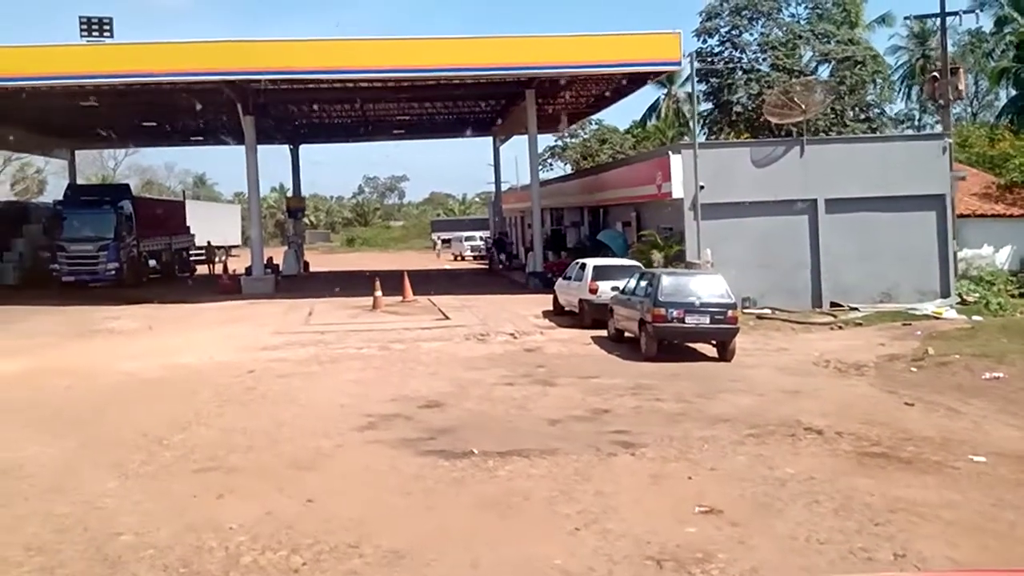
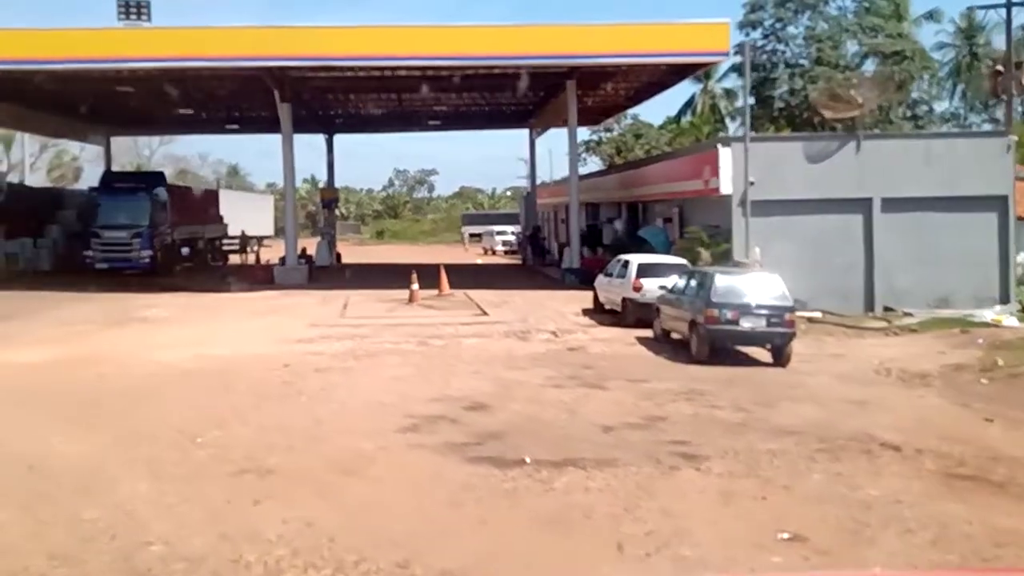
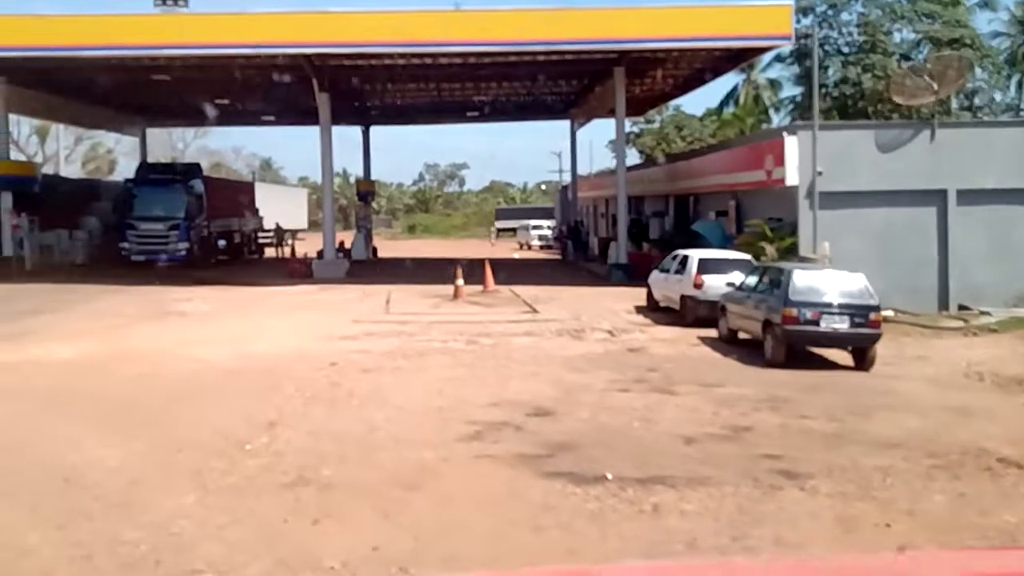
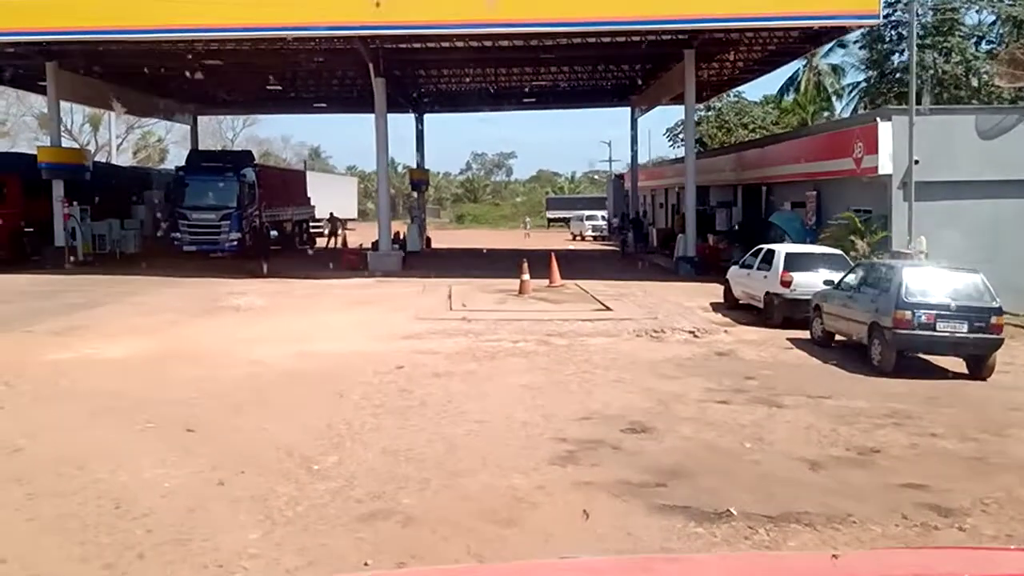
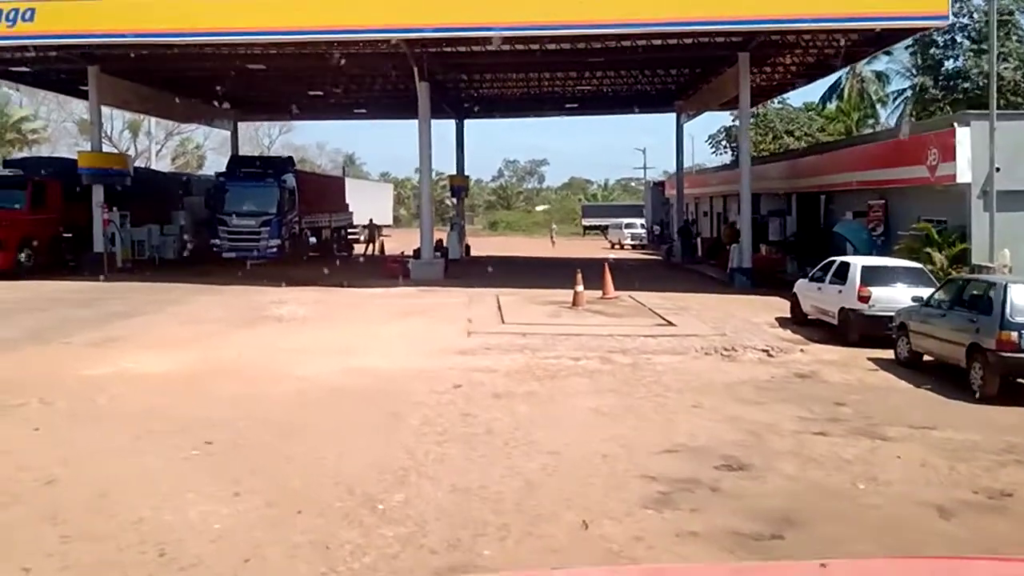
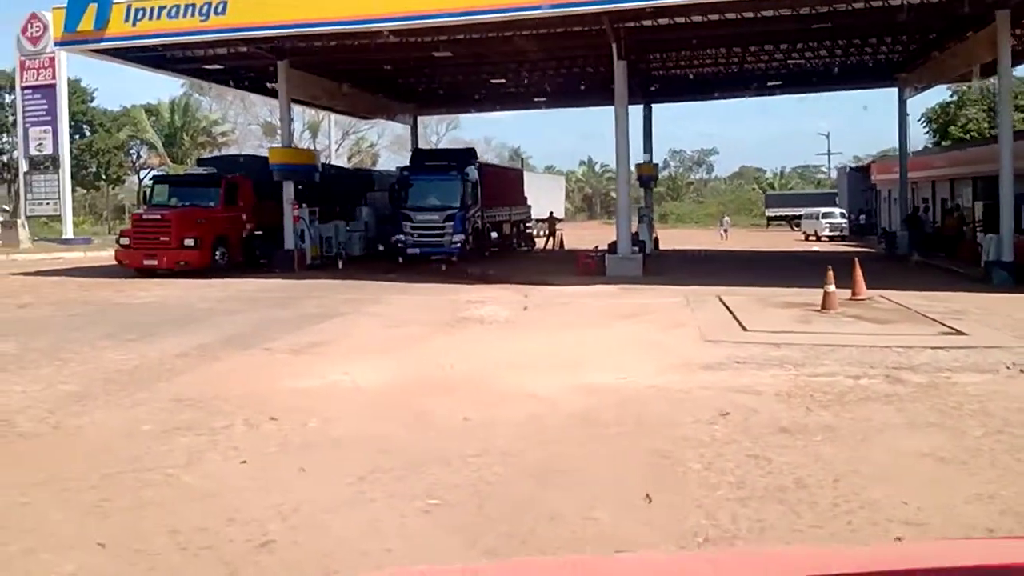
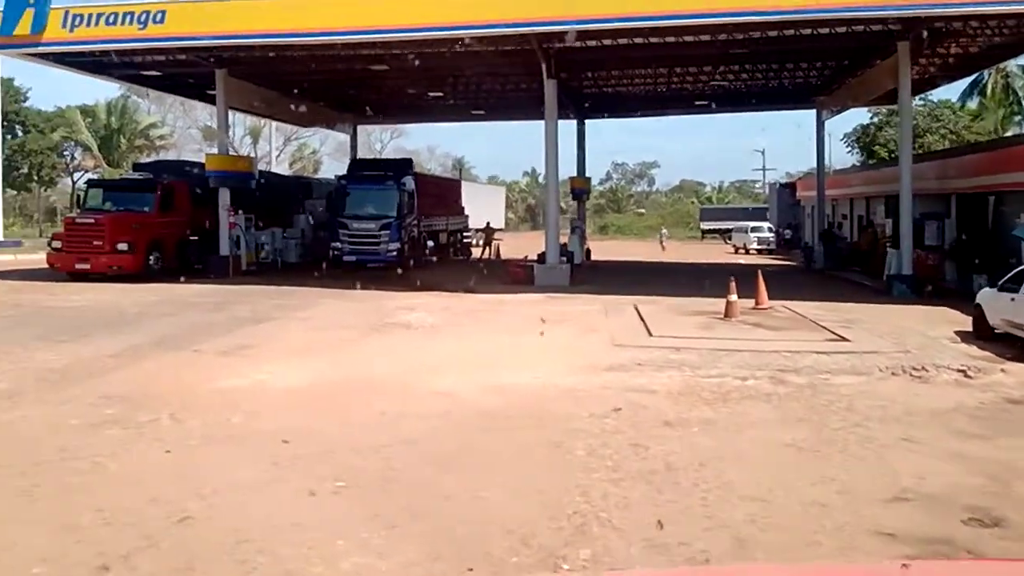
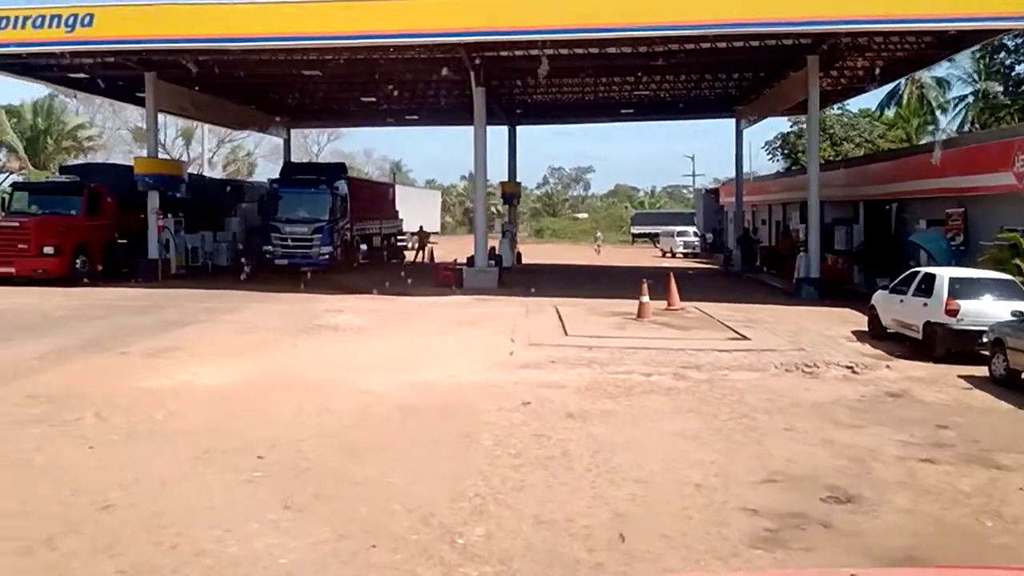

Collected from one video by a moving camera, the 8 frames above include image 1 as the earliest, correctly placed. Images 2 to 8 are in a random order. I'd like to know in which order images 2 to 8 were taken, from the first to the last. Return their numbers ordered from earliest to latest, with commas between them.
2, 3, 4, 5, 8, 7, 6
